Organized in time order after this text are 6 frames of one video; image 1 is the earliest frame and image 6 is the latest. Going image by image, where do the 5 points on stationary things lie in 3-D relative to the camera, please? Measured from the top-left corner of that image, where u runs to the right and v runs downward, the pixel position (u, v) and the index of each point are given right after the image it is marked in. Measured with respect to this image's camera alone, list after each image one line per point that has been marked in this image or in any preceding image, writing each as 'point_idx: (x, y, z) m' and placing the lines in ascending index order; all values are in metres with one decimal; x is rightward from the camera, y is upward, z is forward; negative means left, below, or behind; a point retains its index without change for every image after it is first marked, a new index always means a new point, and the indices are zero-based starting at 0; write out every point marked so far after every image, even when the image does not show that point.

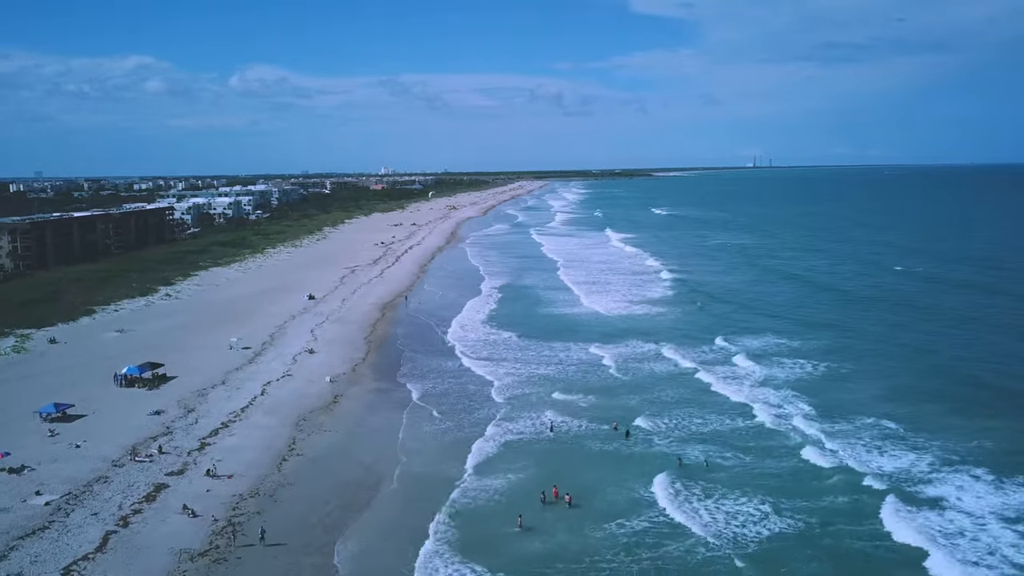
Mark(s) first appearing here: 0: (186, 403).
0: (-9.5, -3.4, +19.9) m
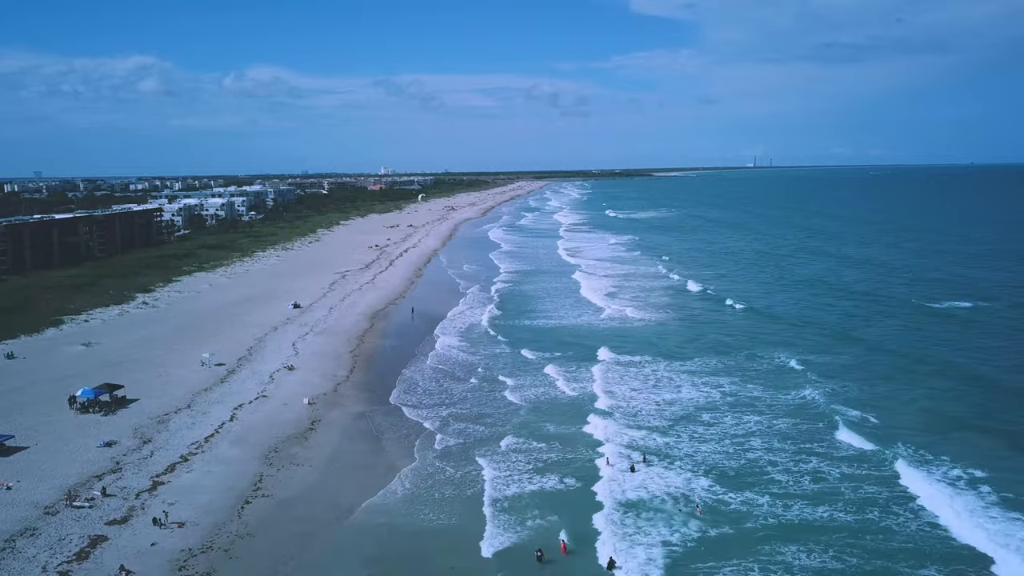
0: (-9.6, -3.8, +17.8) m
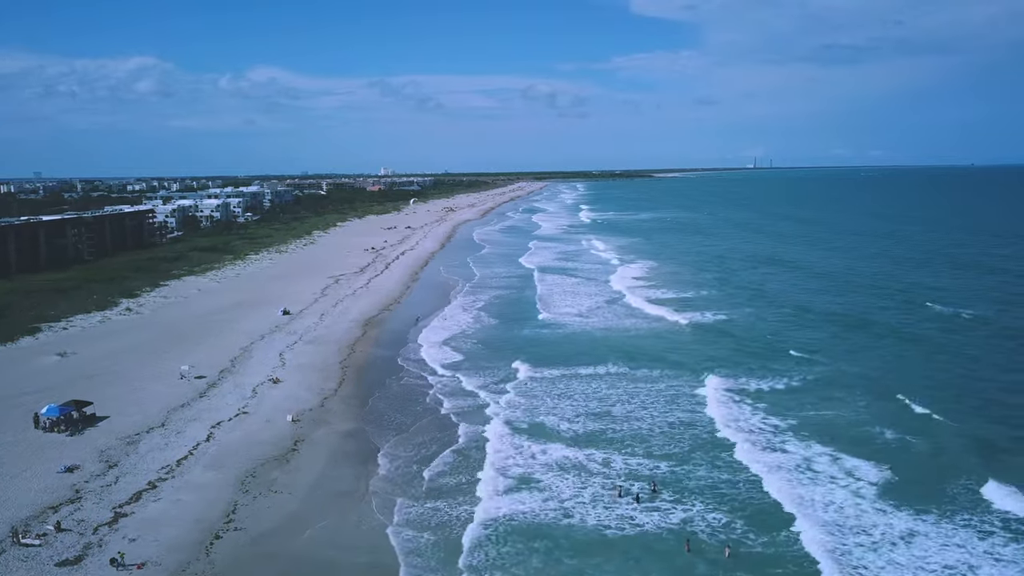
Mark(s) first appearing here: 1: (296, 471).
0: (-9.7, -4.0, +16.4) m
1: (-5.2, -4.4, +16.5) m
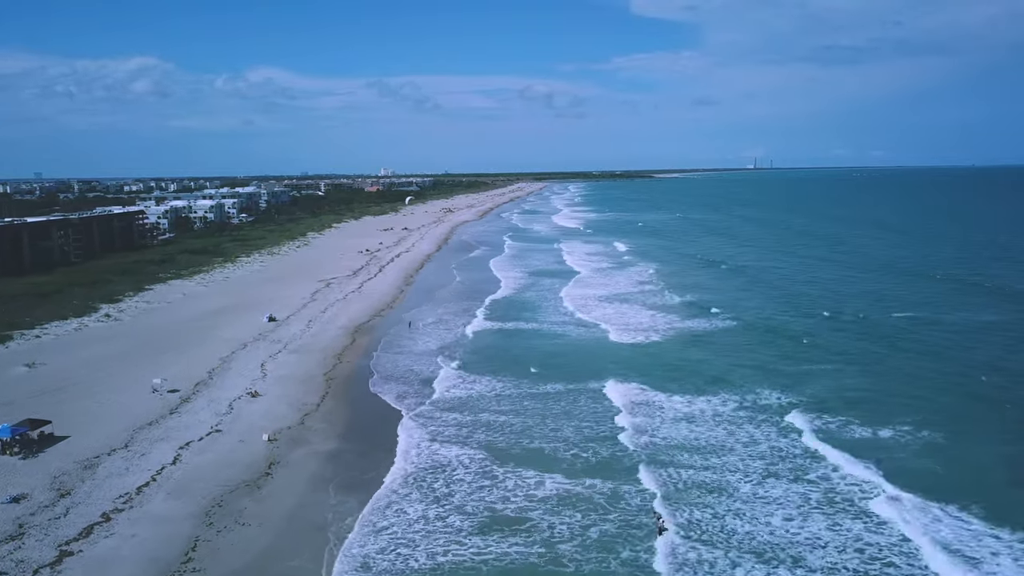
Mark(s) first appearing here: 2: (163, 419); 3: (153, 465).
0: (-9.8, -4.2, +14.9) m
1: (-5.4, -4.7, +15.0) m
2: (-9.6, -3.6, +18.7) m
3: (-8.5, -4.2, +16.1) m
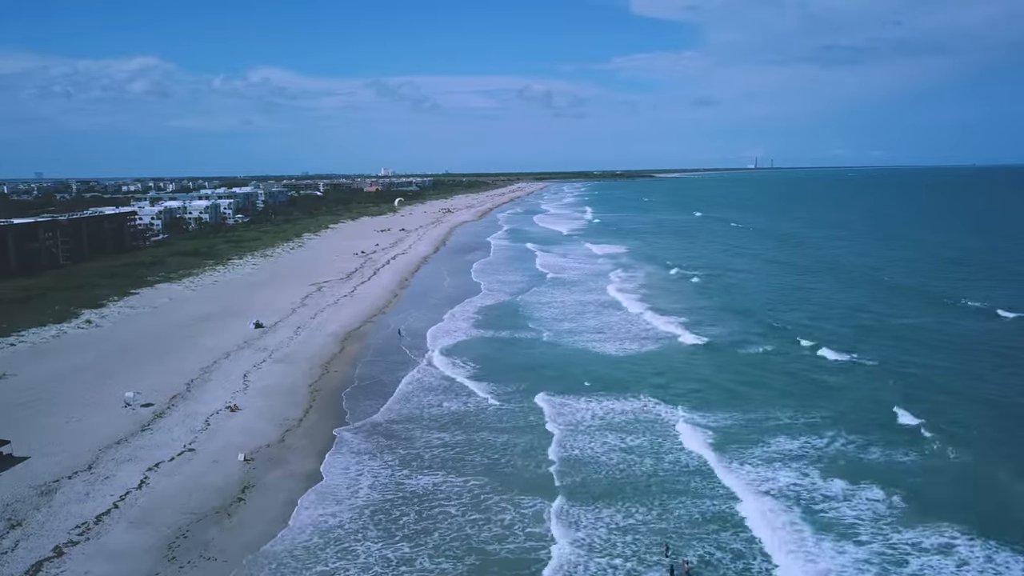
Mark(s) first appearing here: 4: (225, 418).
0: (-10.0, -4.5, +13.7) m
1: (-5.5, -4.9, +13.8) m
2: (-9.8, -3.8, +17.6) m
3: (-8.6, -4.4, +14.9) m
4: (-8.1, -3.7, +19.3) m
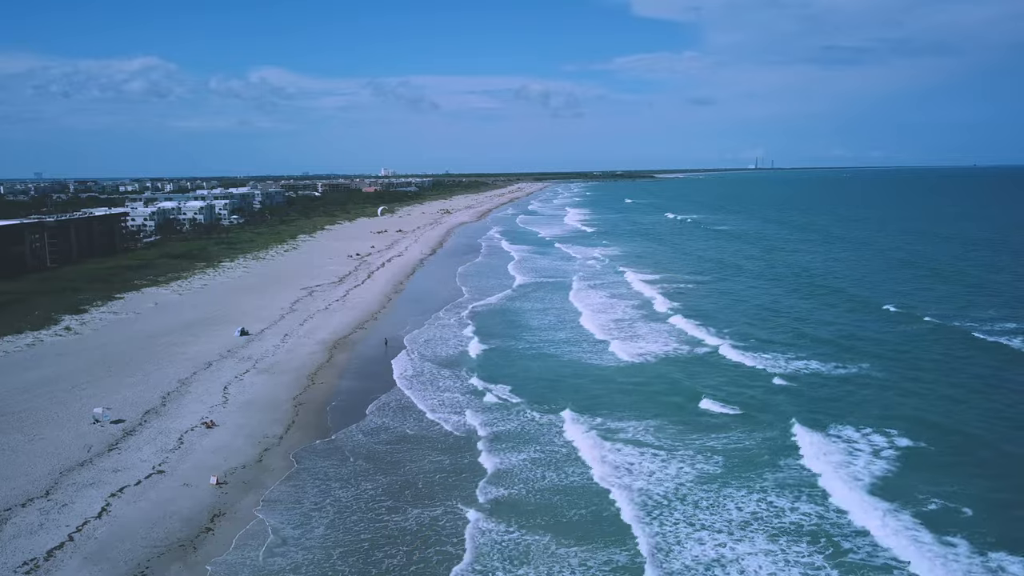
0: (-10.2, -4.7, +12.5) m
1: (-5.7, -5.1, +12.6) m
2: (-9.9, -4.1, +16.3) m
3: (-8.8, -4.6, +13.7) m
4: (-8.3, -3.9, +18.1) m
